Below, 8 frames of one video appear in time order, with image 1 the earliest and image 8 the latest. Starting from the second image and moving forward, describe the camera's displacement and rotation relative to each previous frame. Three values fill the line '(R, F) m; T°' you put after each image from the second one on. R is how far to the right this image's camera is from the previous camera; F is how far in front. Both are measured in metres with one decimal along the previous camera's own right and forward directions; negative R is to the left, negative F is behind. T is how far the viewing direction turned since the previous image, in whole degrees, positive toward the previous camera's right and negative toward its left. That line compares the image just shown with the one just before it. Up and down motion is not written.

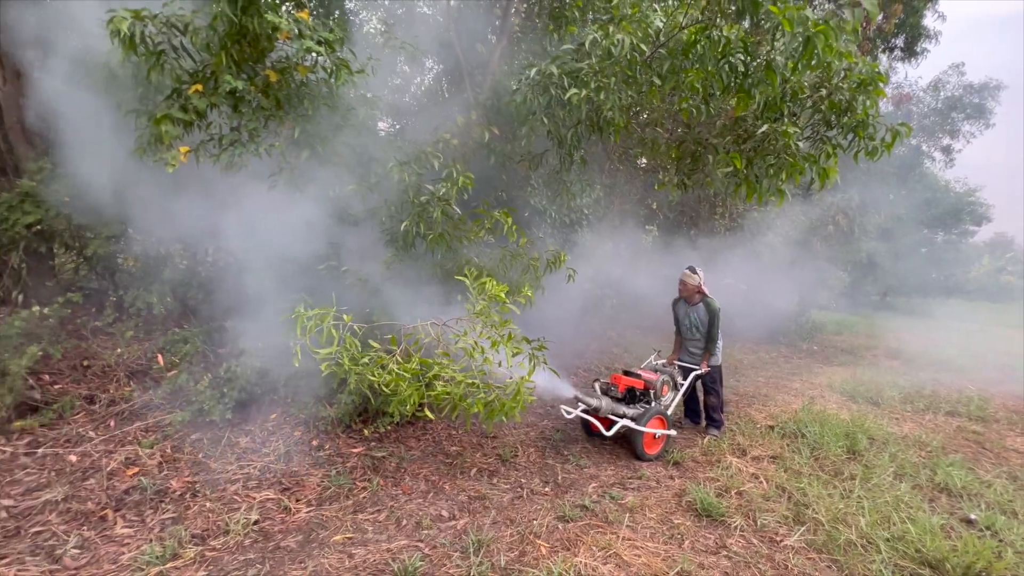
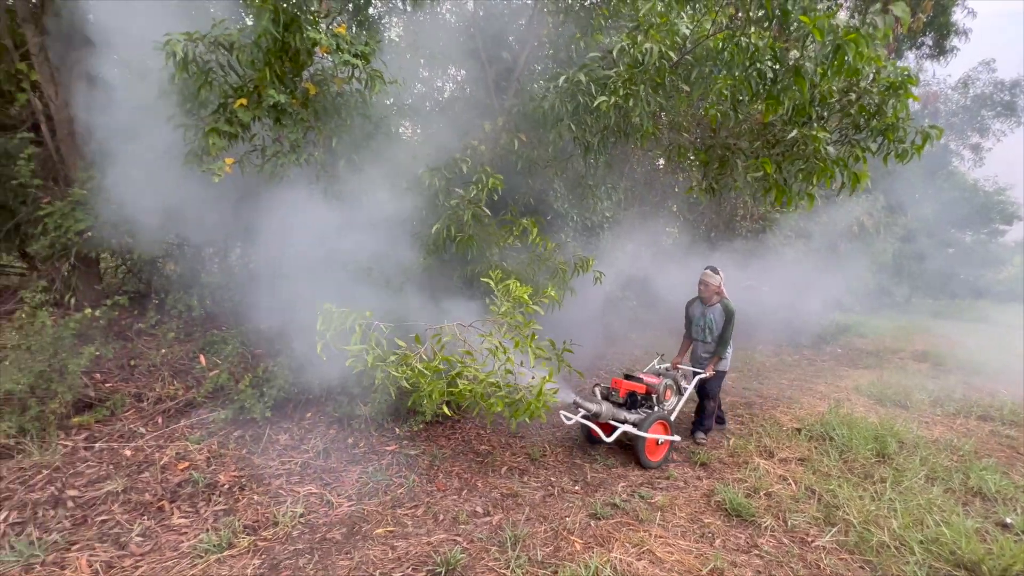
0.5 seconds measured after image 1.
(-0.1, -0.1) m; -2°
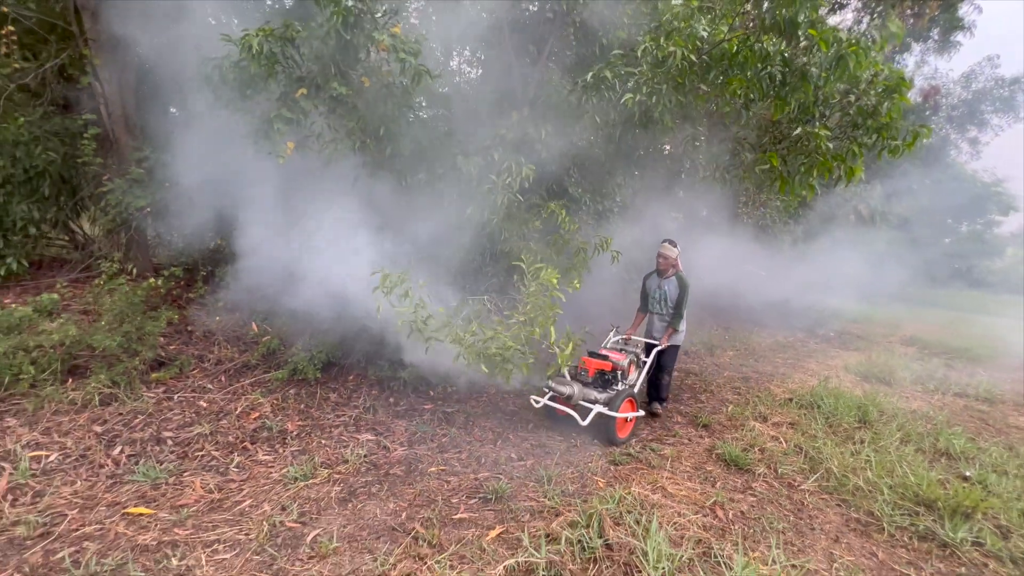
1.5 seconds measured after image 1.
(-0.2, -0.3) m; 0°
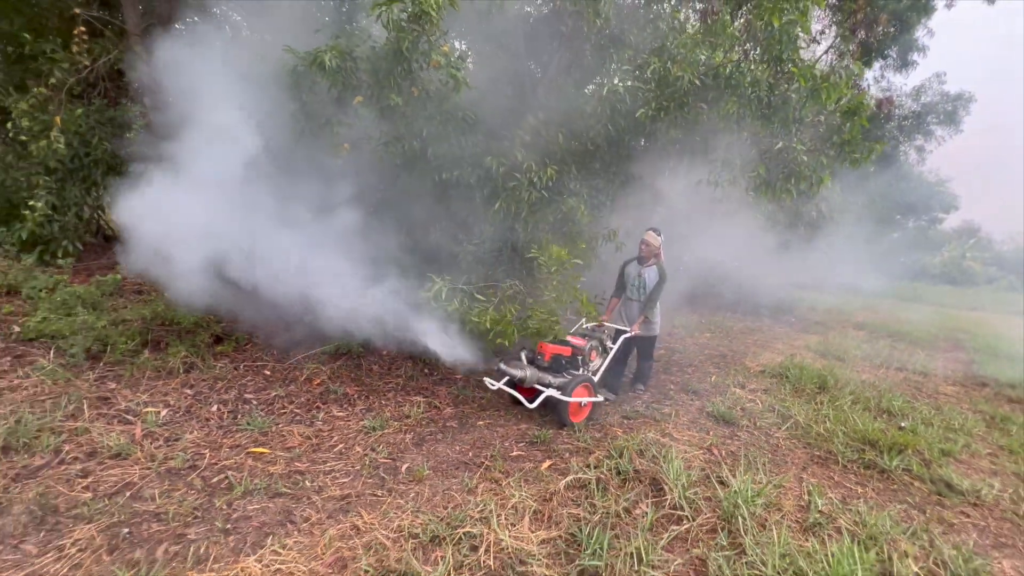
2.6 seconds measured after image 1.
(-0.4, -0.4) m; +4°
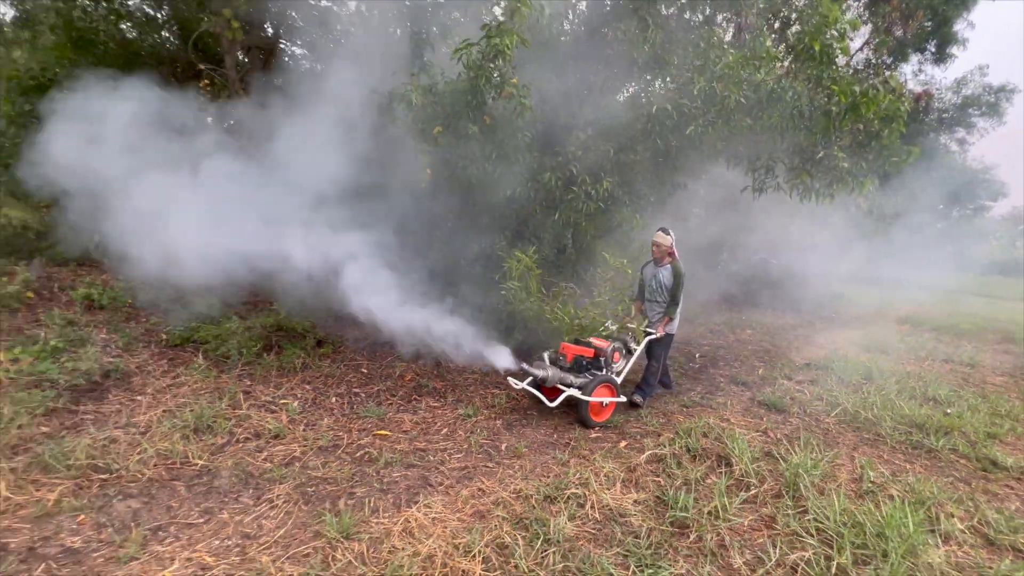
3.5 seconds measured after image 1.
(-0.3, -0.4) m; -3°
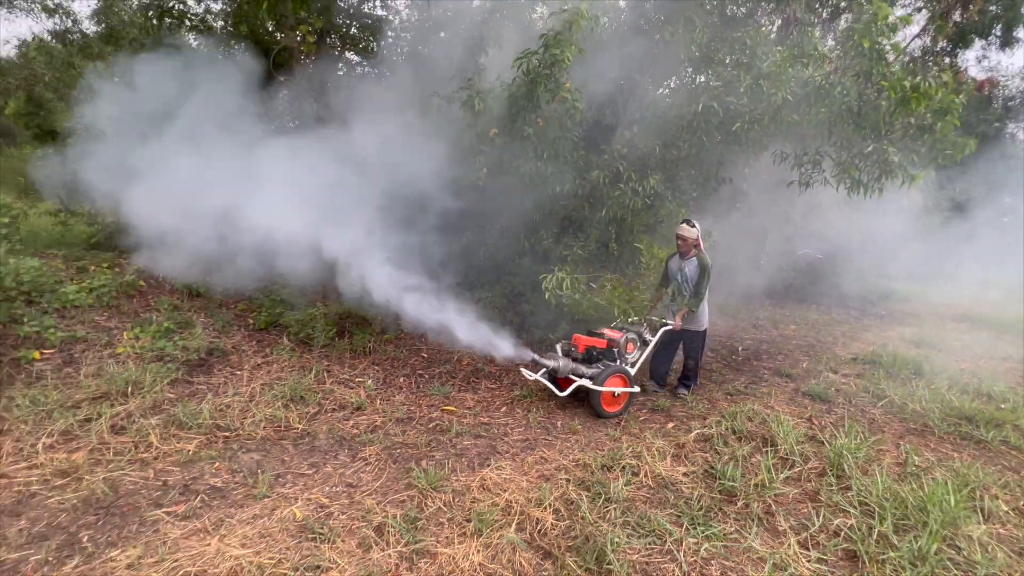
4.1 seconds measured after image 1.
(-0.1, -0.2) m; -4°
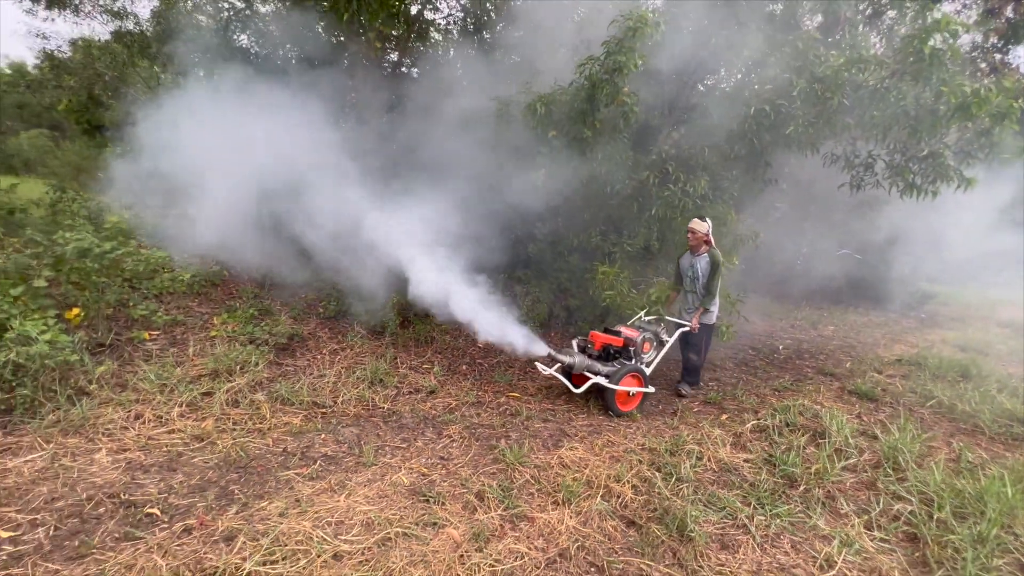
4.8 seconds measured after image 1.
(-0.3, -0.2) m; -2°
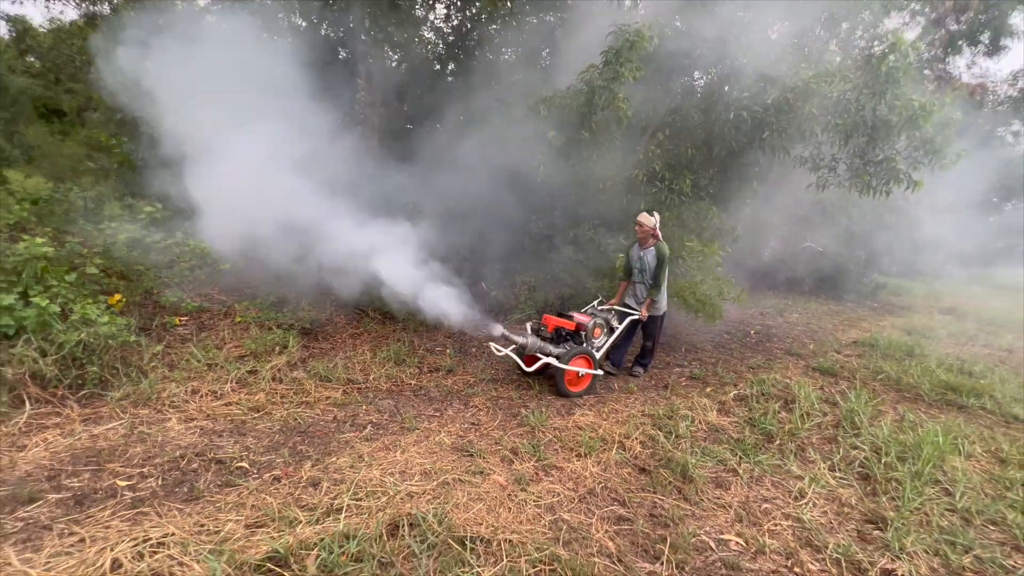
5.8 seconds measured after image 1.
(-0.3, -0.3) m; +3°
